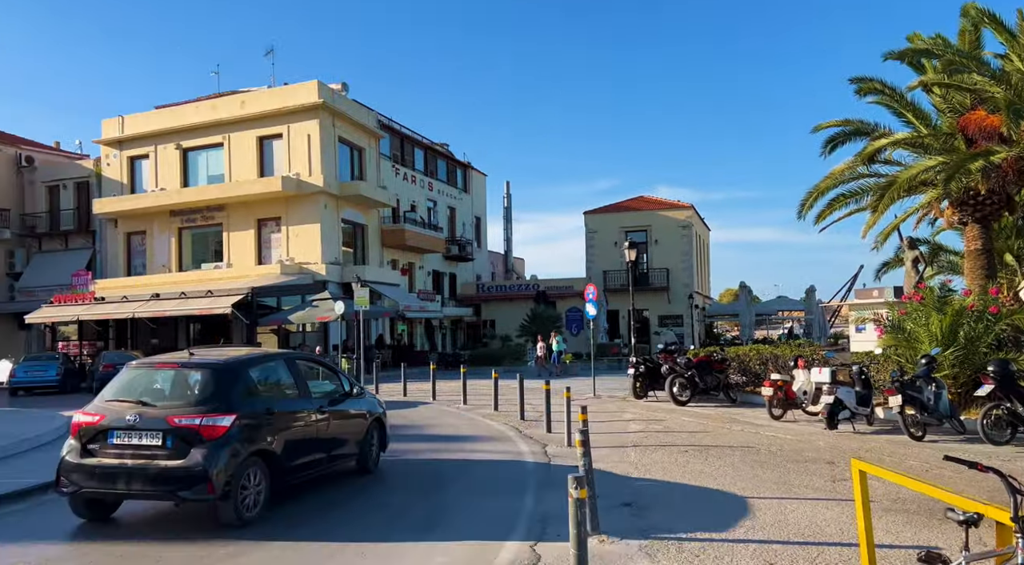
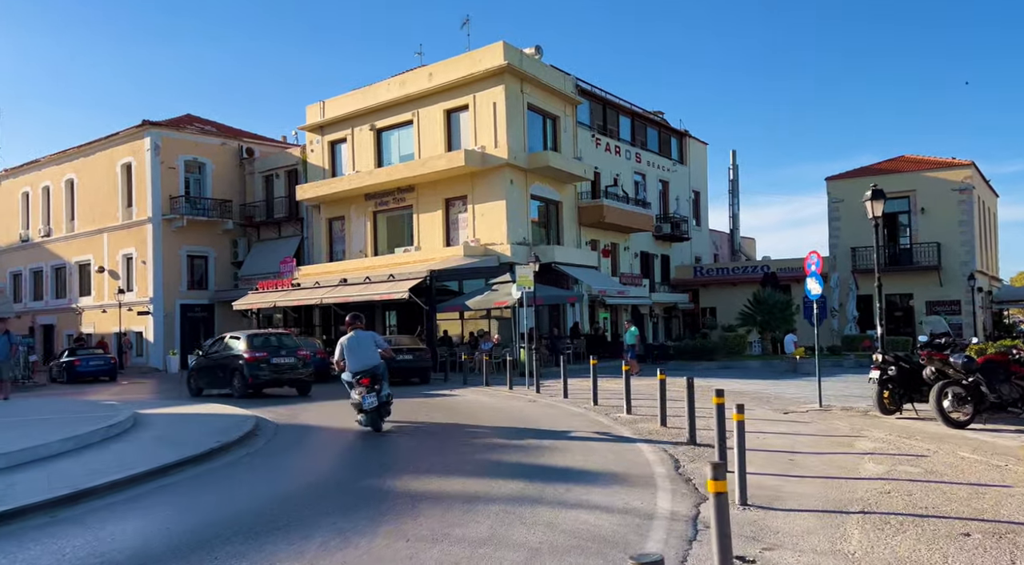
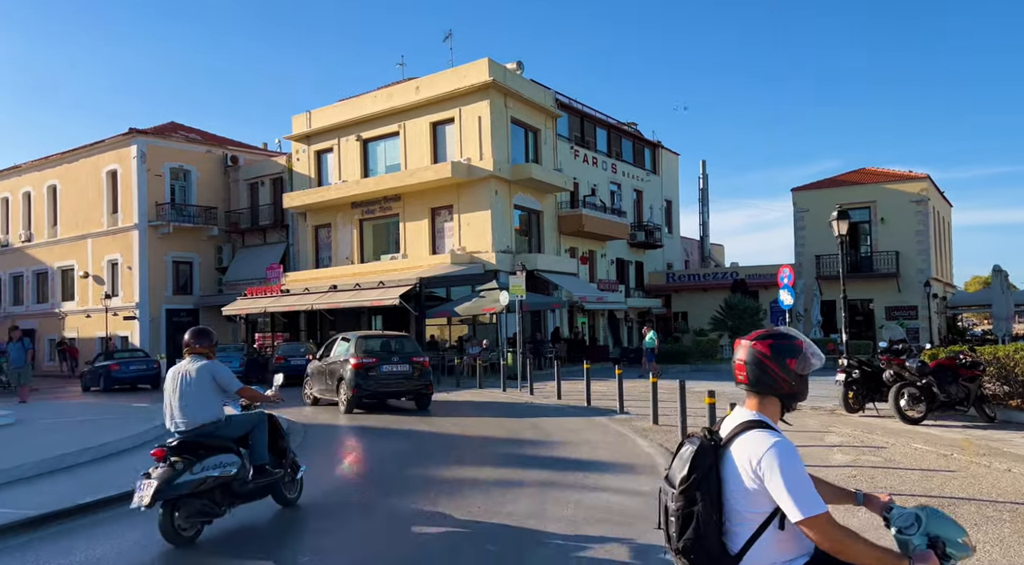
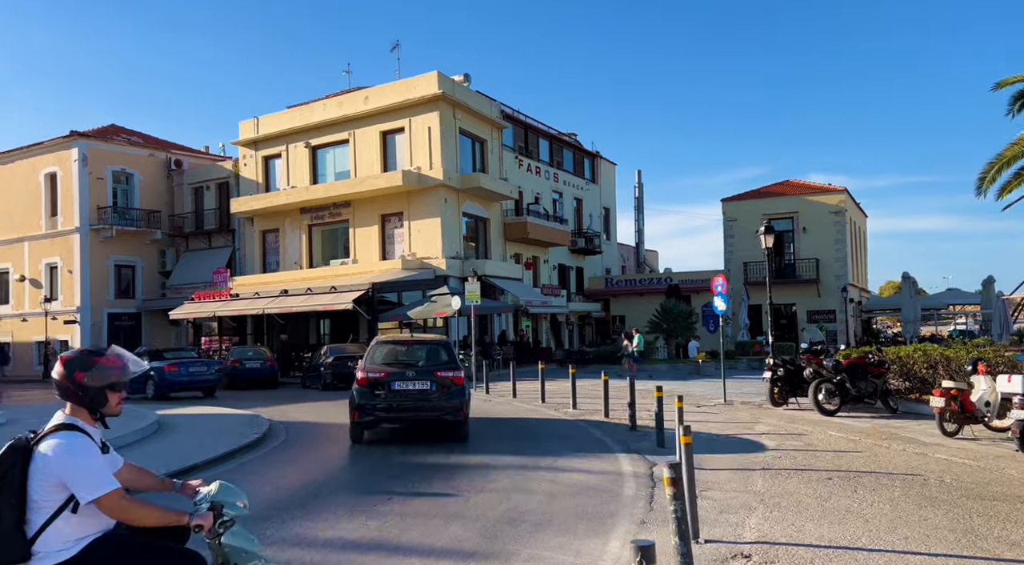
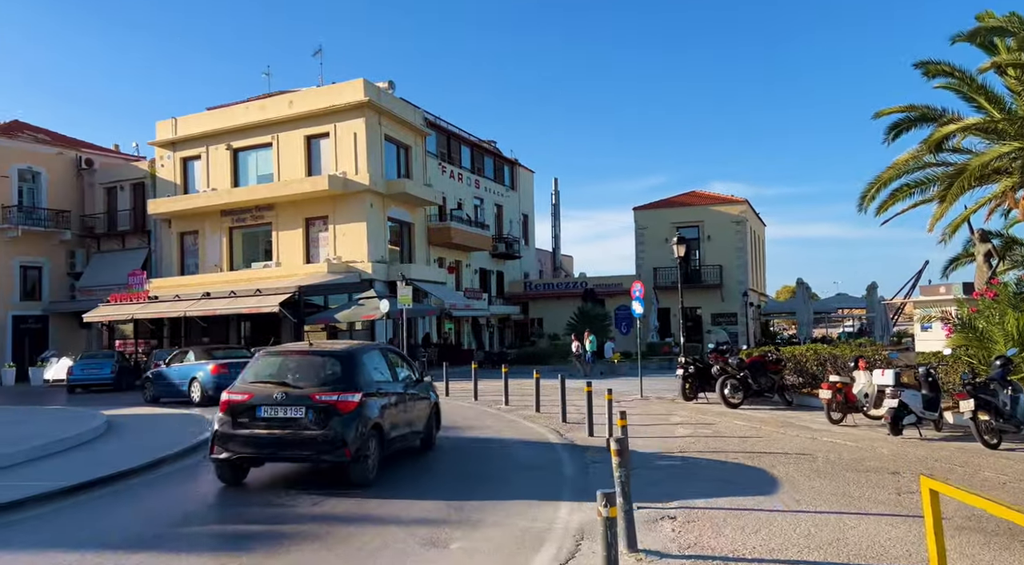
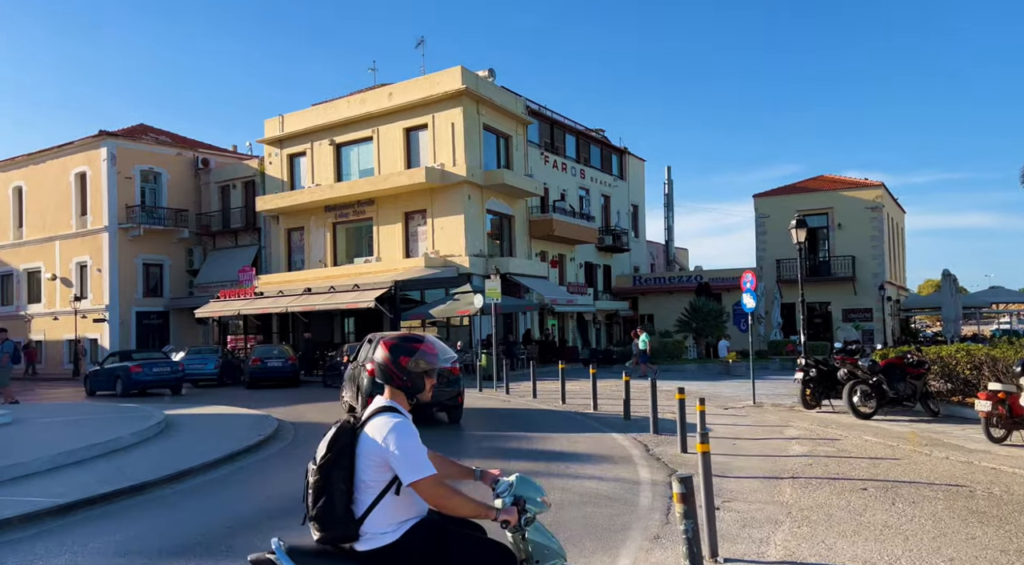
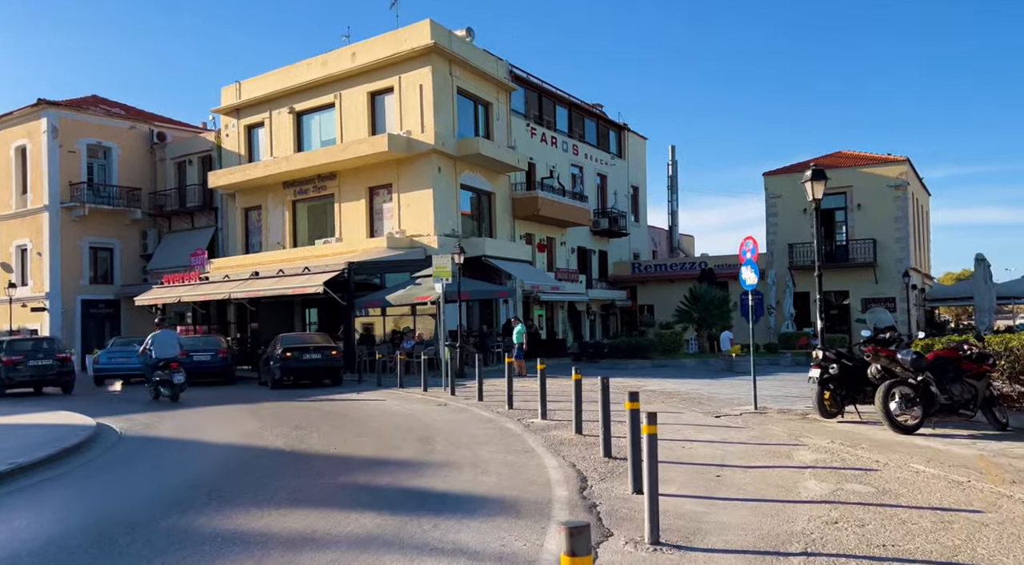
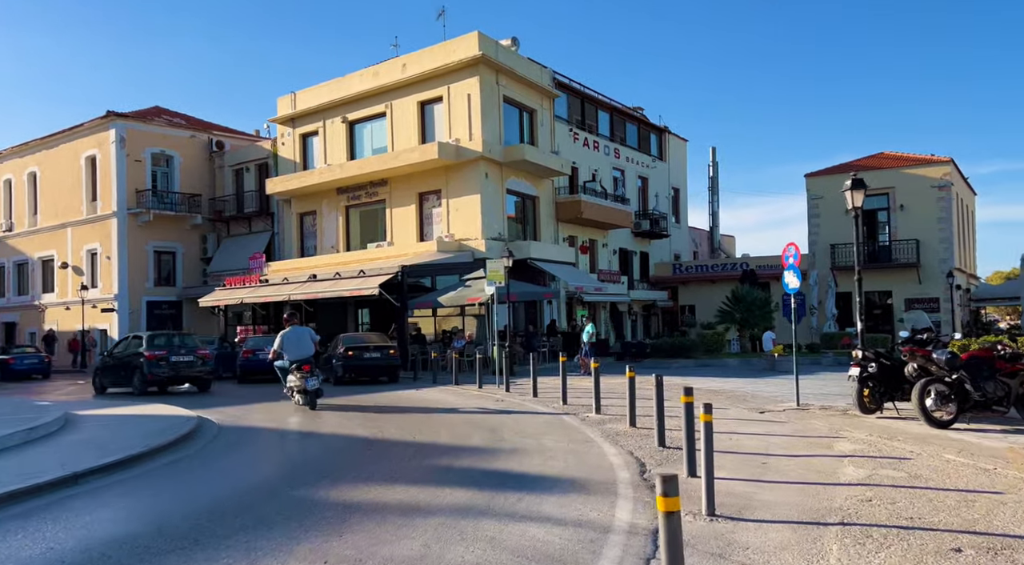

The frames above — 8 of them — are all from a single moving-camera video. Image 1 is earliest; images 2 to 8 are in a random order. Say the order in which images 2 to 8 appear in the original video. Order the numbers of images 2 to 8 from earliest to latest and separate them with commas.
5, 4, 6, 3, 2, 8, 7
